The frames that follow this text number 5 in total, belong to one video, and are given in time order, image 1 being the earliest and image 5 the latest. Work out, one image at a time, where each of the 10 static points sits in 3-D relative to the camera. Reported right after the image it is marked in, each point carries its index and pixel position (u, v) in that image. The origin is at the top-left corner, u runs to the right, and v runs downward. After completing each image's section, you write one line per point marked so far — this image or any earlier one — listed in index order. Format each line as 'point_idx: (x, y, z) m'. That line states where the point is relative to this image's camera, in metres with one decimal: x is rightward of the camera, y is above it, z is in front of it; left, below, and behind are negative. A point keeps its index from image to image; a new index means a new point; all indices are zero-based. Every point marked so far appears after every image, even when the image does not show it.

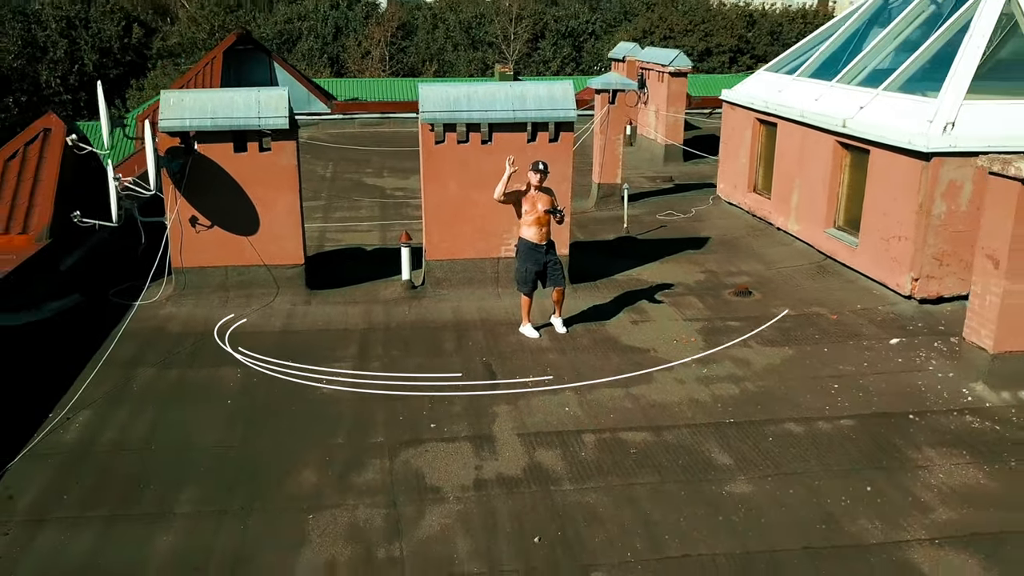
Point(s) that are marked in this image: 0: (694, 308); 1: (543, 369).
0: (+1.3, -0.1, +6.5) m
1: (+0.2, -0.5, +5.5) m
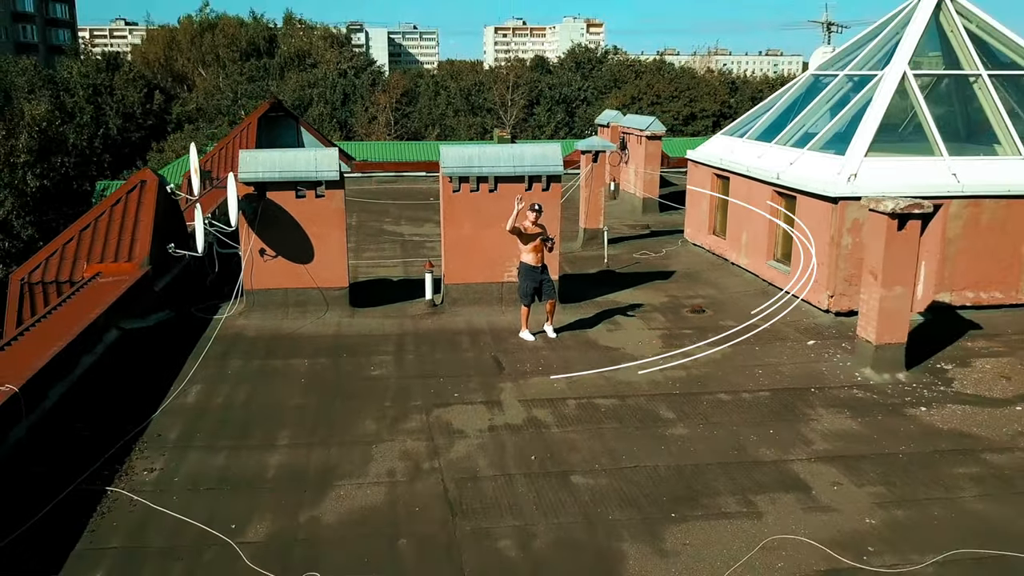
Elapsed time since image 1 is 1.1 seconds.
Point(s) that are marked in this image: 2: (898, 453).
0: (+1.4, -0.3, +8.2) m
1: (+0.2, -0.6, +7.1) m
2: (+2.4, -1.0, +5.5) m
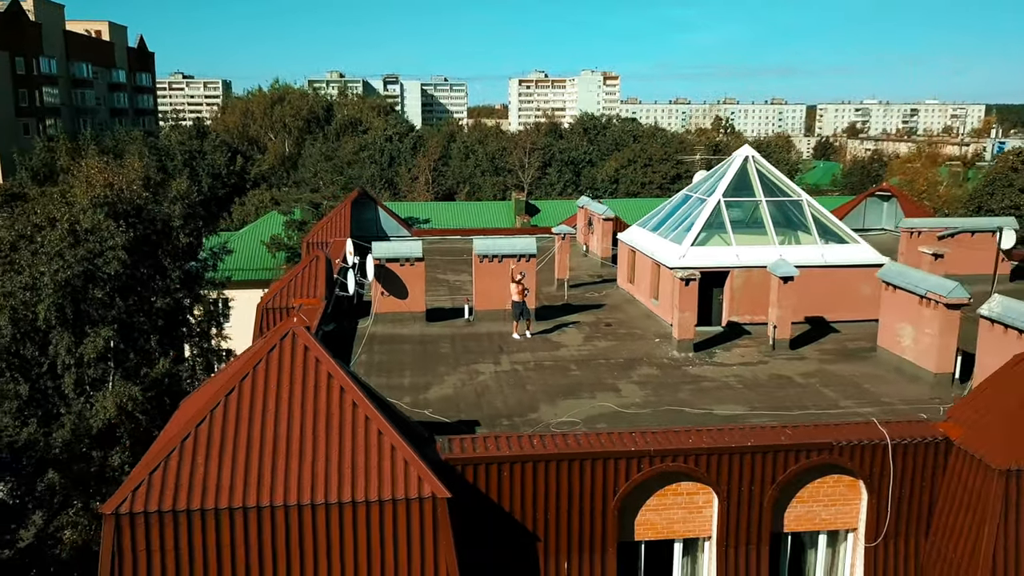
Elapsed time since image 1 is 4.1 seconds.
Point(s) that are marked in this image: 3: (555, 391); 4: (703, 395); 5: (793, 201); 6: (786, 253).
0: (+1.3, -0.7, +15.9) m
1: (+0.1, -1.0, +14.8) m
2: (+2.3, -1.4, +13.1) m
3: (+0.6, -1.5, +12.6) m
4: (+2.7, -1.5, +12.4) m
5: (+5.3, +1.6, +16.7) m
6: (+4.9, +0.6, +15.8) m
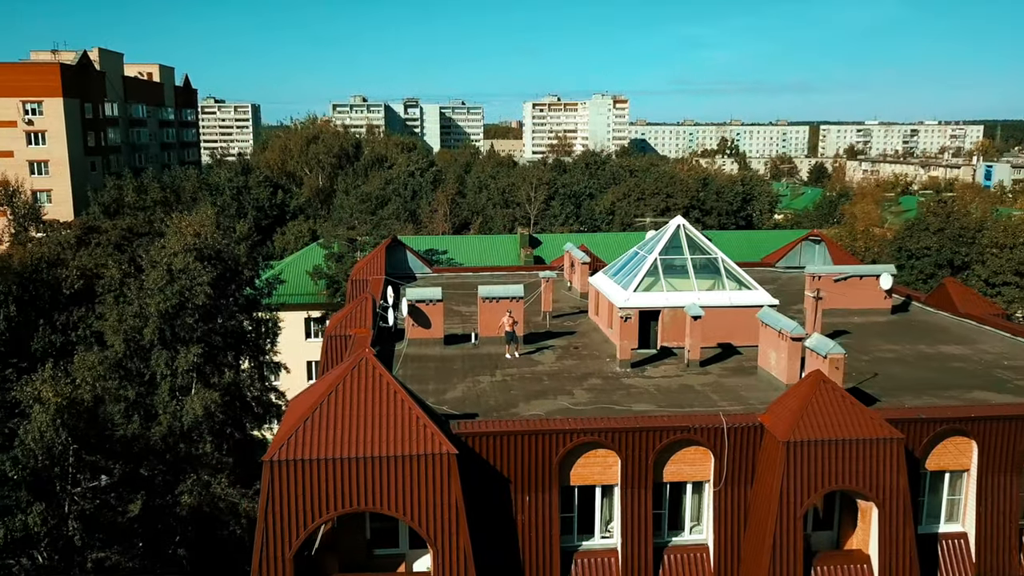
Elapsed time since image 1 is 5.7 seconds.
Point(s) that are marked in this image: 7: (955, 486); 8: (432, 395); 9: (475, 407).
0: (+1.2, -1.6, +22.0) m
1: (0.0, -1.8, +21.0) m
2: (+2.1, -2.2, +19.2) m
3: (+0.4, -2.3, +18.7) m
4: (+2.5, -2.3, +18.5) m
5: (+5.2, +0.8, +22.7) m
6: (+4.8, -0.2, +21.9) m
7: (+8.2, -3.7, +16.3) m
8: (-1.7, -2.3, +18.7) m
9: (-0.7, -2.4, +17.9) m
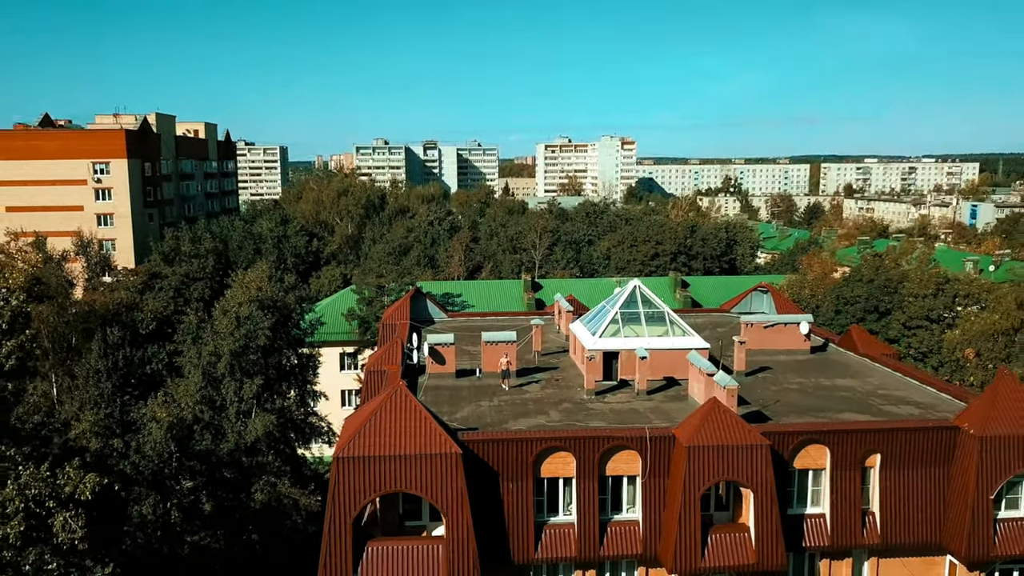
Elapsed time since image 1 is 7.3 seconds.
0: (+1.0, -3.1, +28.9) m
1: (-0.2, -3.3, +27.8) m
2: (+1.9, -3.6, +26.0) m
3: (+0.2, -3.7, +25.6) m
4: (+2.2, -3.7, +25.3) m
5: (+5.0, -0.8, +29.6) m
6: (+4.6, -1.7, +28.7) m
7: (+8.0, -5.0, +23.0) m
8: (-2.0, -3.7, +25.6) m
9: (-1.0, -3.8, +24.8) m
